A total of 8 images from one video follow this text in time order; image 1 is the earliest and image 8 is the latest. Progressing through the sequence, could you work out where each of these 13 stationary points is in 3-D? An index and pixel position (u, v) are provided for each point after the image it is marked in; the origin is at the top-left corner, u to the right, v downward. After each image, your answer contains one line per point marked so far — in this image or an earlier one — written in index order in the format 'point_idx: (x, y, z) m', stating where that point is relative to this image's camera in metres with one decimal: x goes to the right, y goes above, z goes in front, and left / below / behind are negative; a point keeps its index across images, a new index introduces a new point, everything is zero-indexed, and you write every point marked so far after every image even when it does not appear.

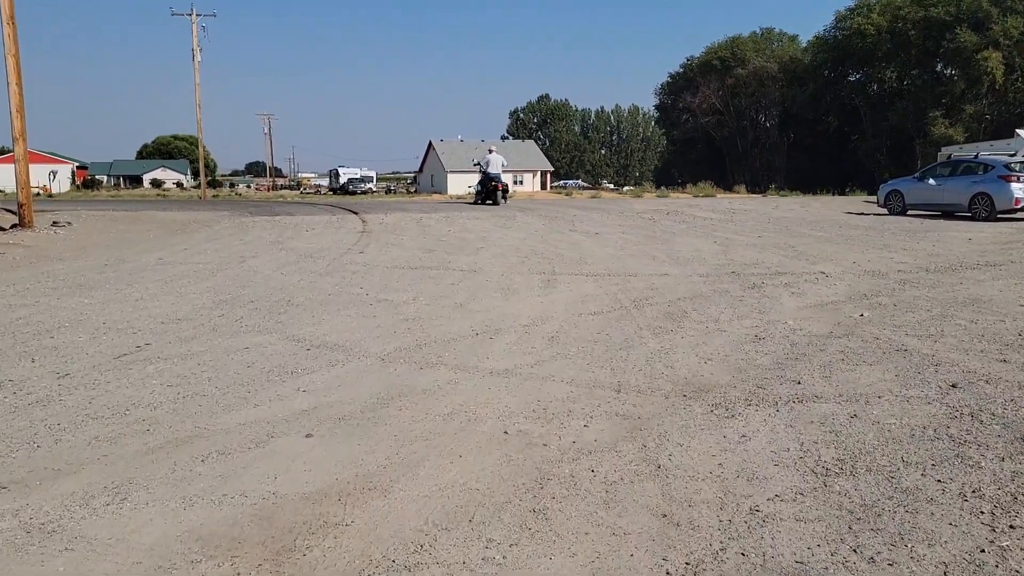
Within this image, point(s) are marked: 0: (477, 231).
0: (-0.8, +1.3, +17.7) m
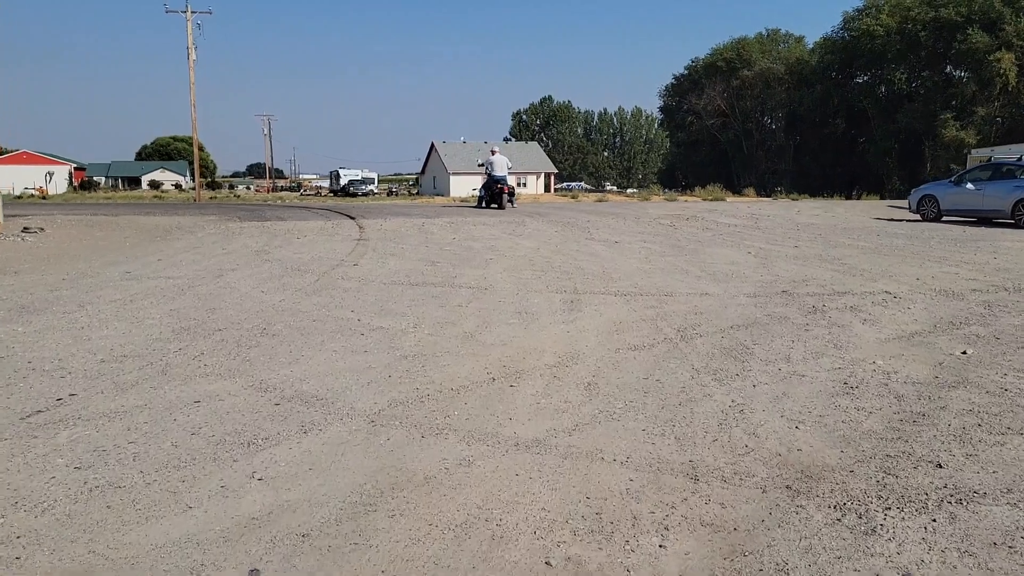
0: (-0.6, +1.0, +16.2) m
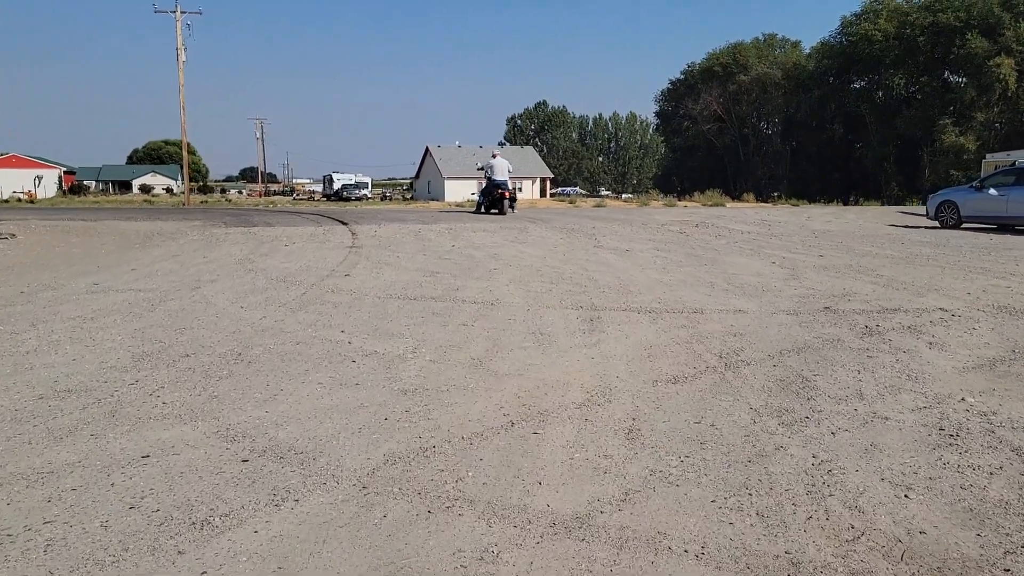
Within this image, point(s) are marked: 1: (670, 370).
0: (-0.5, +0.8, +15.2) m
1: (+1.2, -0.6, +6.1) m
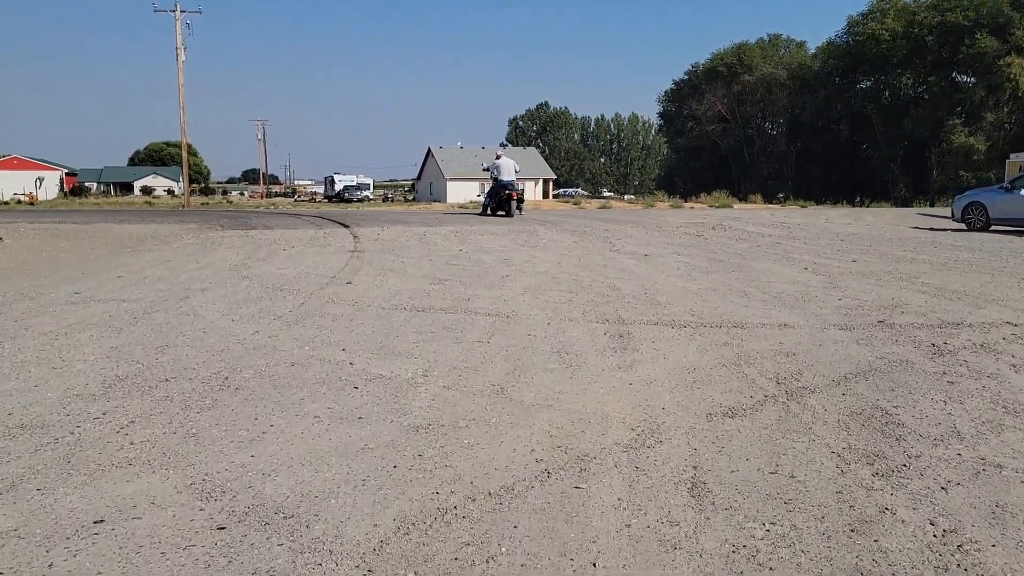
0: (-0.3, +0.7, +14.3) m
1: (+1.4, -0.7, +5.3) m
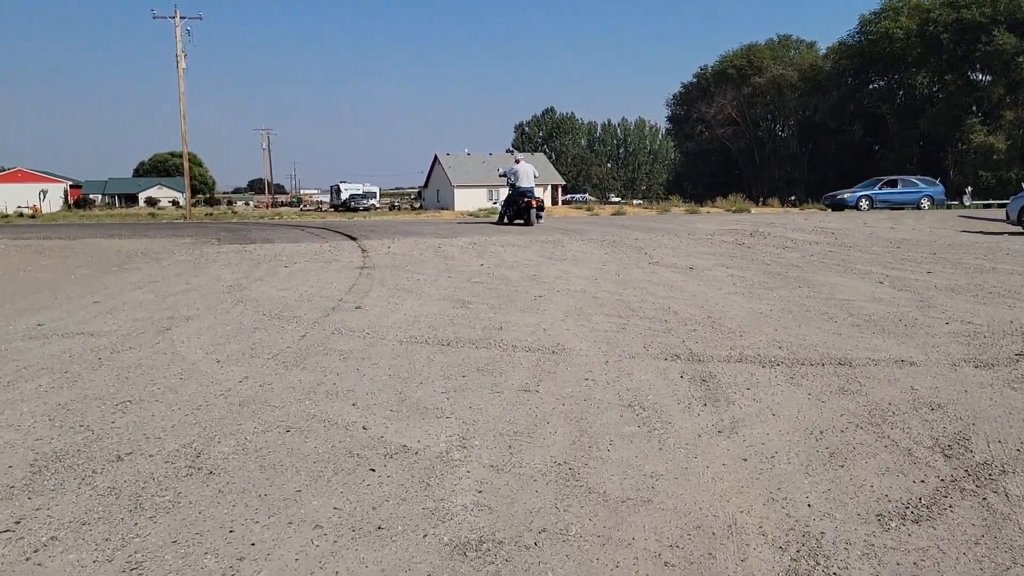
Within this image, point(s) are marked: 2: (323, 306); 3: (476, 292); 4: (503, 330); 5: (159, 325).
0: (+0.1, +0.4, +12.9) m
1: (+1.7, -0.9, +3.8) m
2: (-2.2, -0.2, +9.5) m
3: (-0.5, -0.1, +10.2) m
4: (-0.1, -0.4, +7.7) m
5: (-3.7, -0.4, +8.5) m
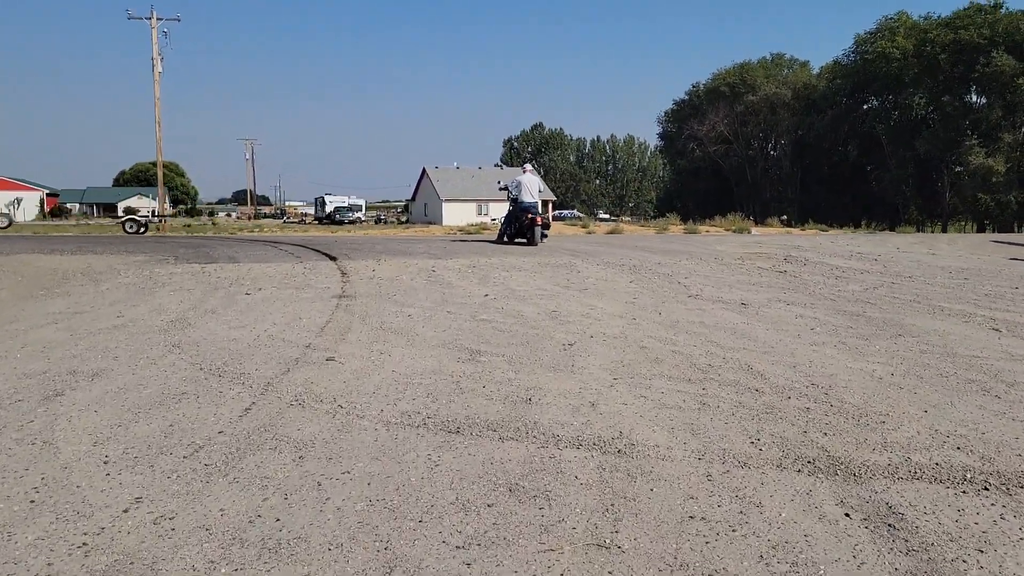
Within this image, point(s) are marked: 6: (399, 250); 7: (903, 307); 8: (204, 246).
0: (+0.2, -0.1, +10.6) m
1: (+2.0, -1.3, +1.5) m
2: (-2.0, -0.6, +7.1) m
3: (-0.3, -0.5, +7.9) m
4: (+0.1, -0.8, +5.4) m
5: (-3.5, -0.7, +6.1) m
6: (-2.3, +0.8, +16.7) m
7: (+4.9, -0.2, +10.0) m
8: (-6.7, +0.9, +17.5) m
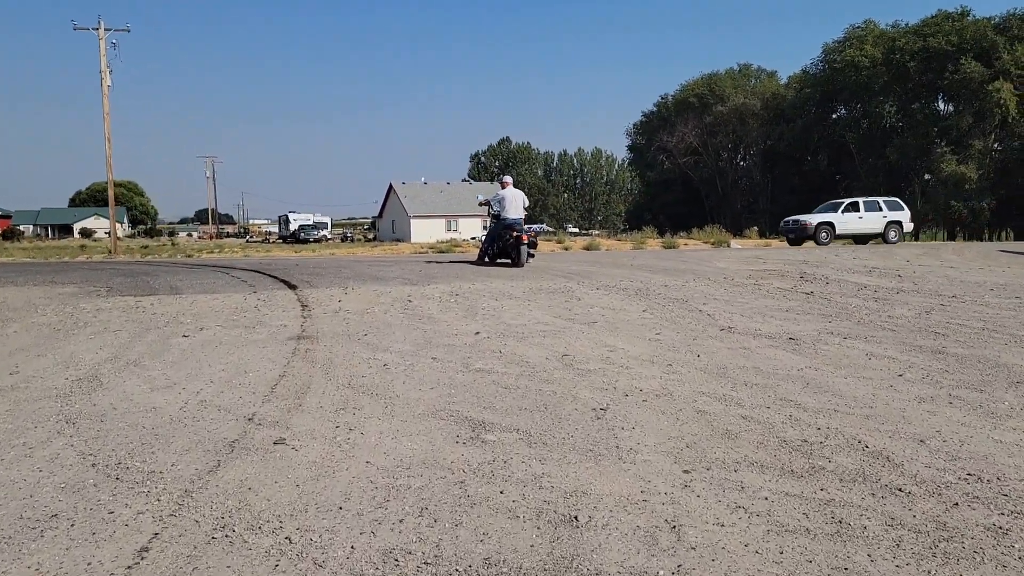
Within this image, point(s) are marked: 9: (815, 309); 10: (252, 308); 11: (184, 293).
0: (+0.2, -0.5, +8.7) m
1: (+2.4, -1.4, -0.3) m
2: (-1.9, -0.9, +5.2) m
3: (-0.2, -0.8, +6.0) m
4: (+0.3, -1.1, +3.5) m
5: (-3.3, -1.1, +4.1) m
6: (-2.6, +0.2, +14.7) m
7: (+4.9, -0.5, +8.3) m
8: (-7.0, +0.3, +15.3) m
9: (+4.1, -0.3, +10.5) m
10: (-3.5, -0.3, +11.1) m
11: (-5.2, -0.1, +12.8) m
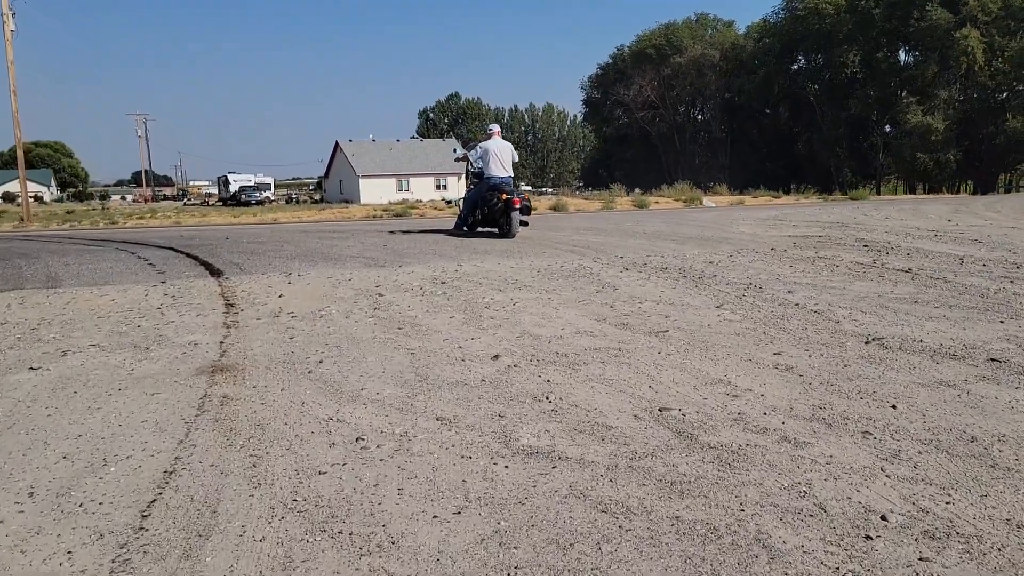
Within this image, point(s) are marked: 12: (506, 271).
0: (+0.5, -0.5, +5.6) m
1: (+3.2, -1.8, -3.3) m
2: (-1.4, -1.2, +1.9) m
3: (+0.3, -1.0, +2.8) m
4: (+0.9, -1.3, +0.4) m
5: (-2.7, -1.4, +0.8) m
6: (-2.7, +0.5, +11.3) m
7: (+5.2, -0.4, +5.4) m
8: (-7.1, +0.5, +11.7) m
9: (+4.3, -0.1, +7.6) m
10: (-3.4, -0.2, +7.7) m
11: (-5.1, 0.0, +9.2) m
12: (+0.2, +0.2, +9.3) m
